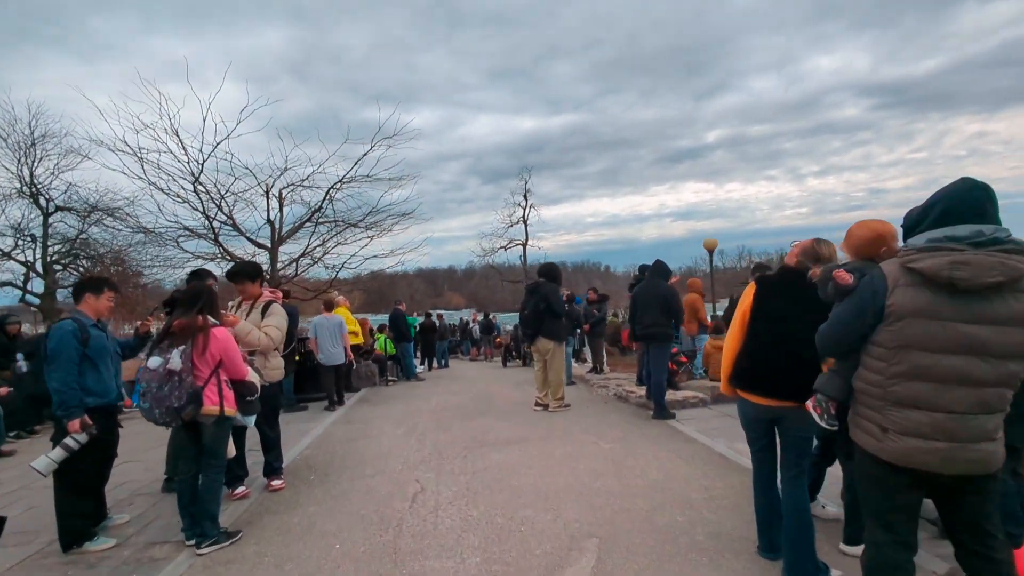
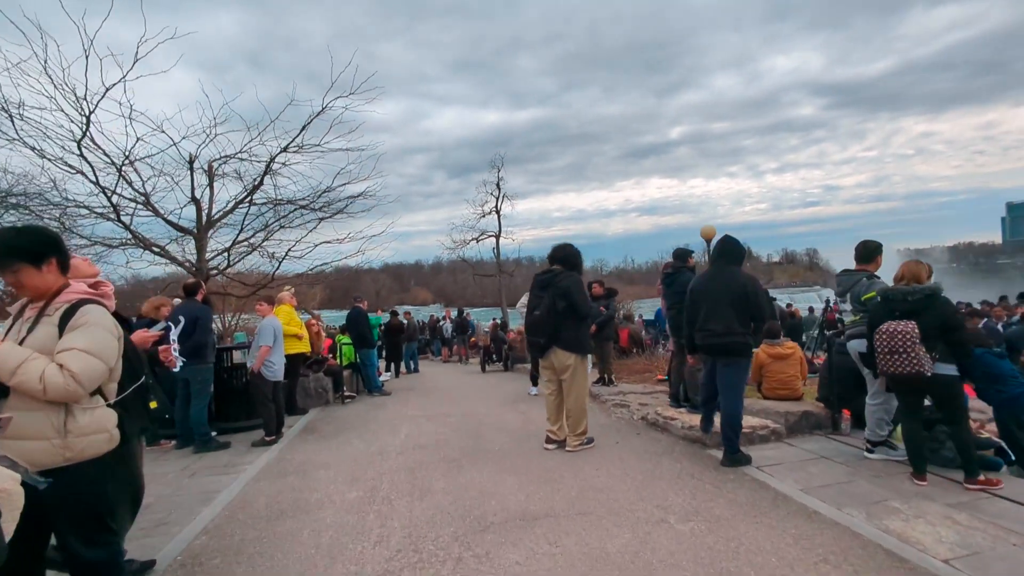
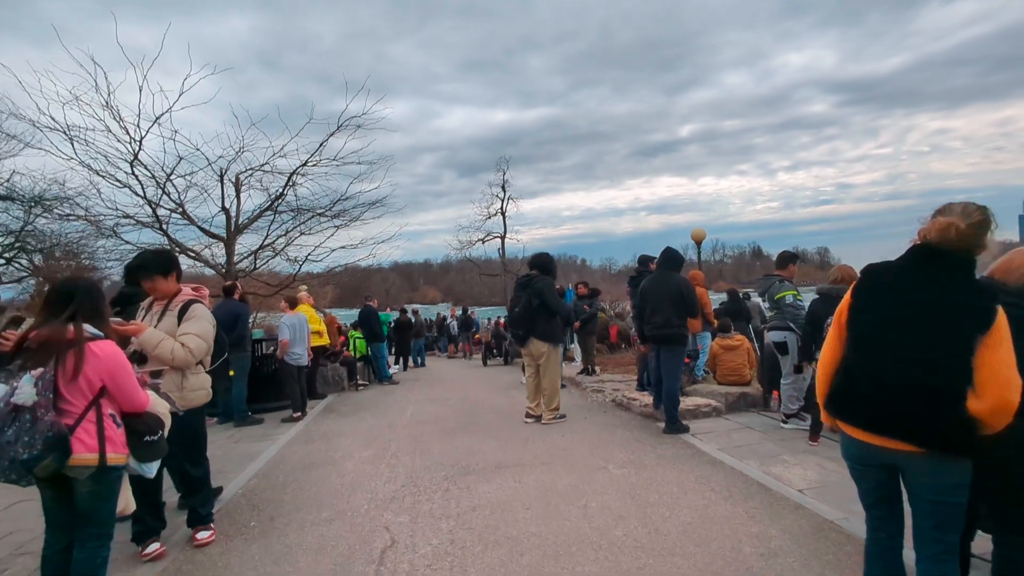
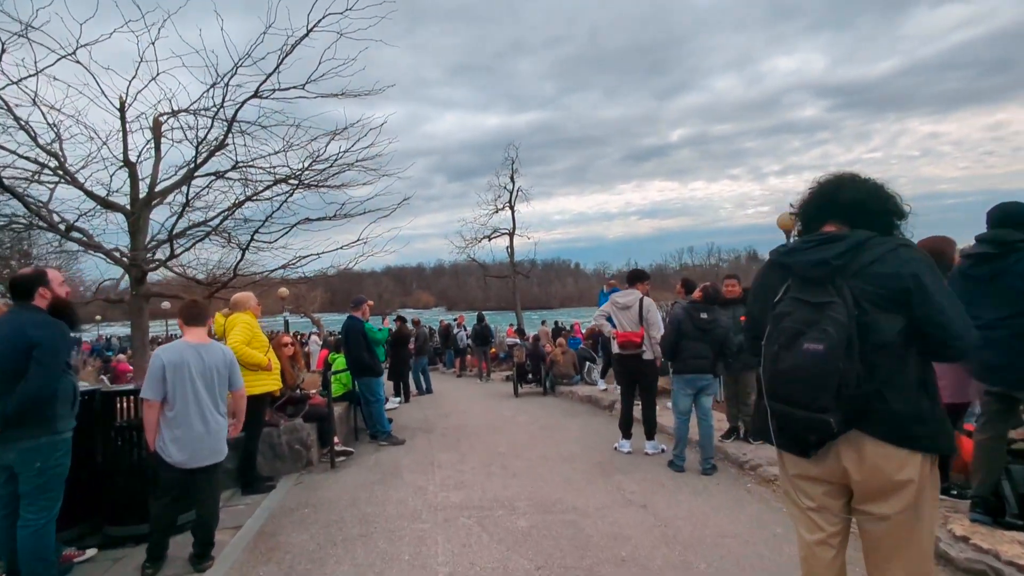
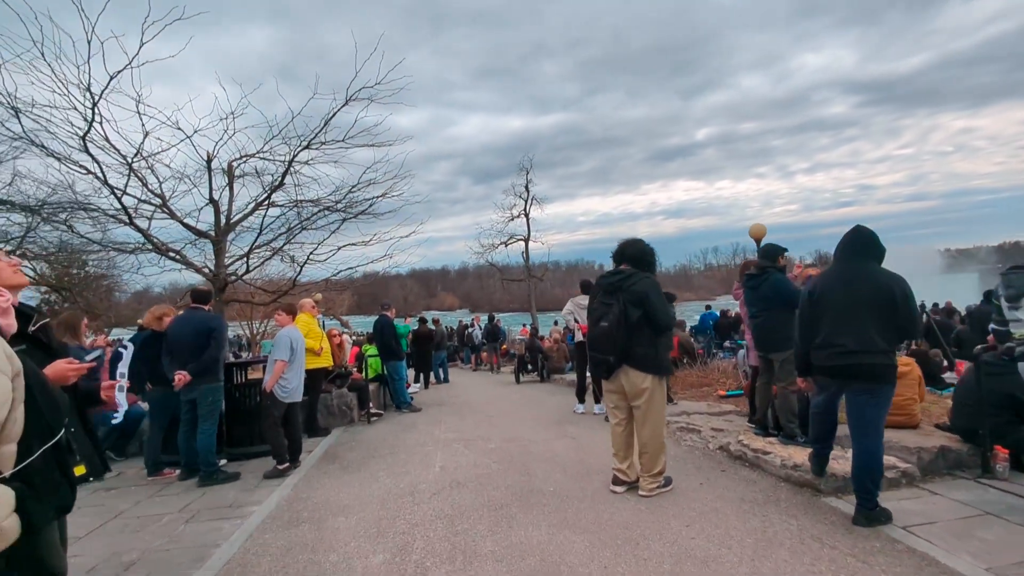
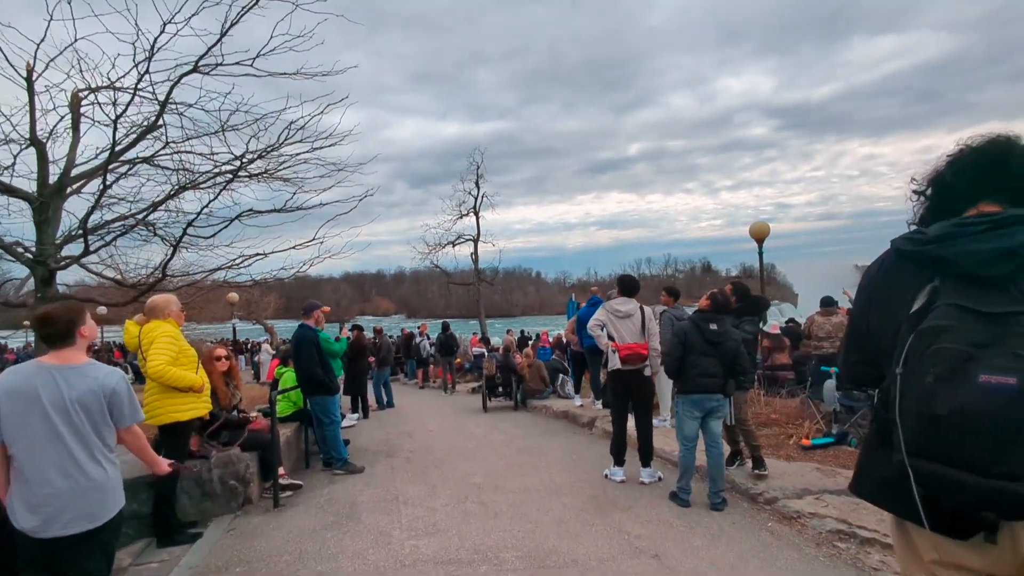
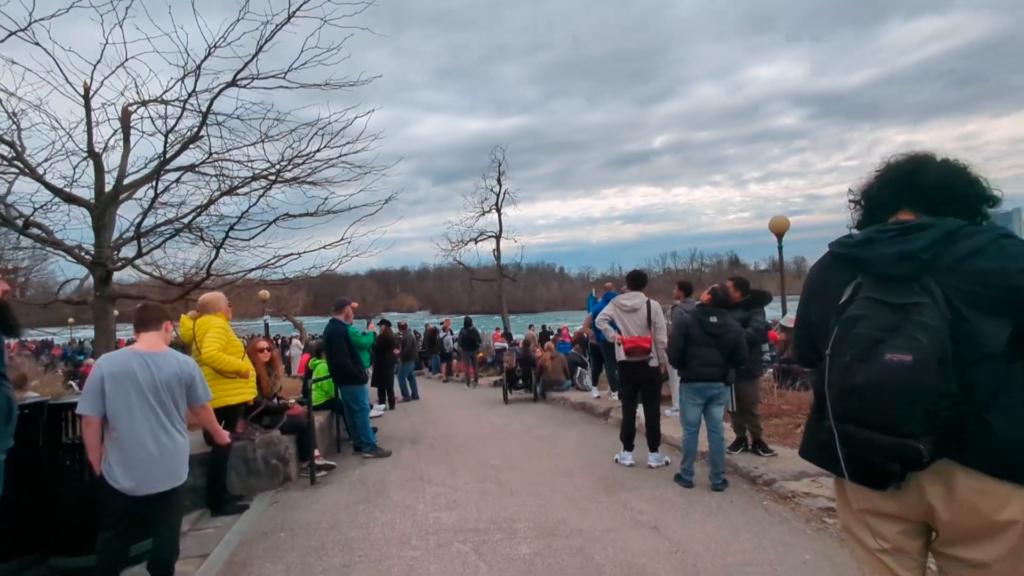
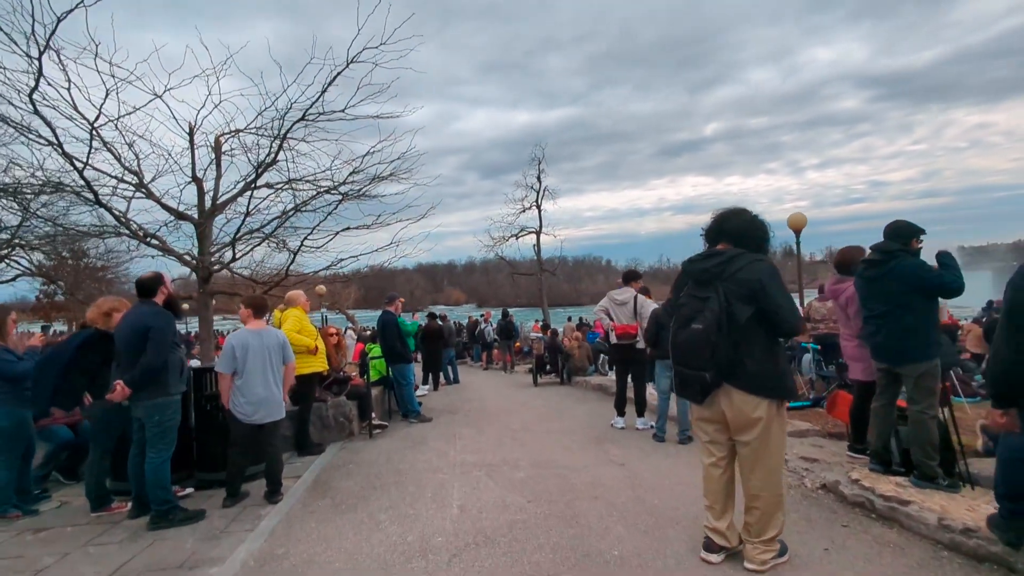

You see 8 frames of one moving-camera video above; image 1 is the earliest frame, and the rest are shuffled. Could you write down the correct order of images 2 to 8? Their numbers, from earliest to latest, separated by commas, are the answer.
3, 2, 5, 8, 4, 7, 6
